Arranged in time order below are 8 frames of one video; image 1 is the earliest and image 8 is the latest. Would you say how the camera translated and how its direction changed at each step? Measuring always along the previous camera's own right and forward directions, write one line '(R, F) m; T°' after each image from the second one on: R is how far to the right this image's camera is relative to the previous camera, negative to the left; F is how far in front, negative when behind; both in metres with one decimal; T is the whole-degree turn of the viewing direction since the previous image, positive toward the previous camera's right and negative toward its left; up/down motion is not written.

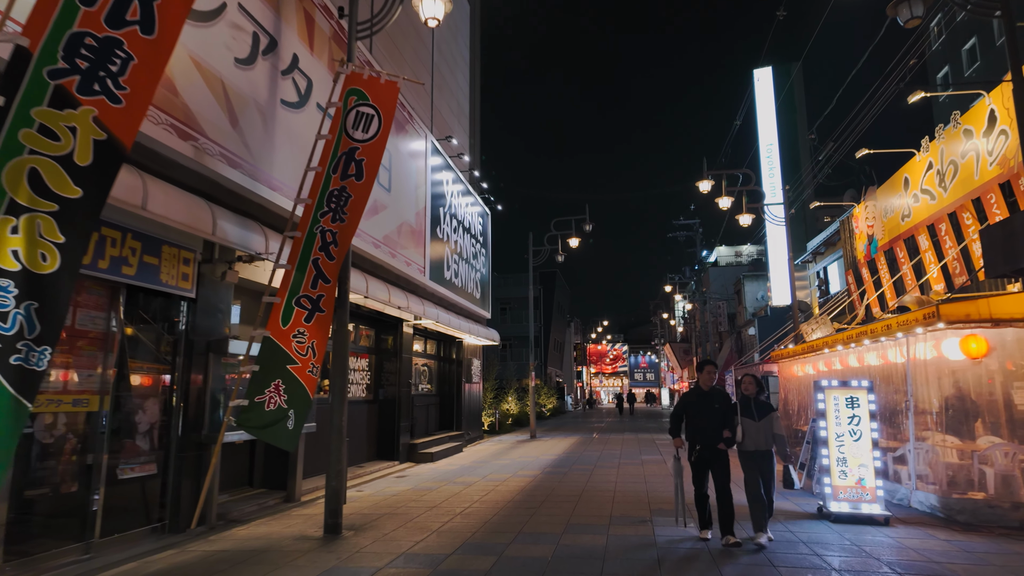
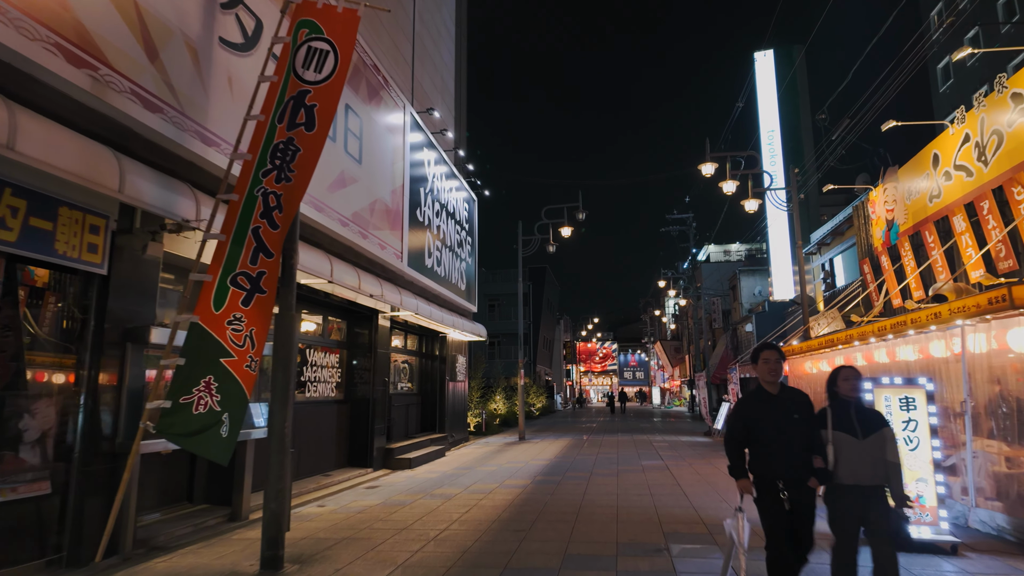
(0.0, +1.4) m; +1°
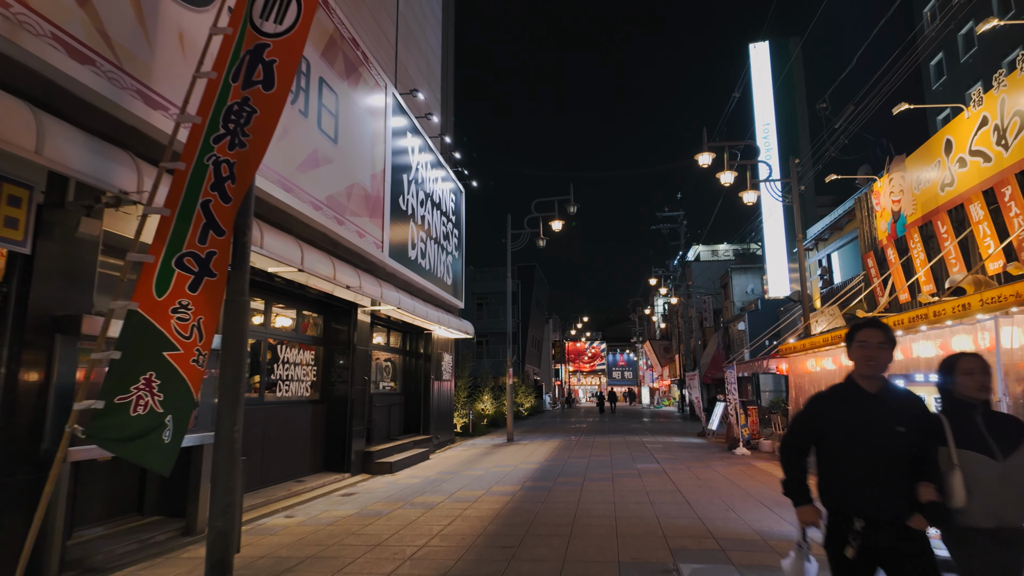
(0.0, +0.8) m; +1°
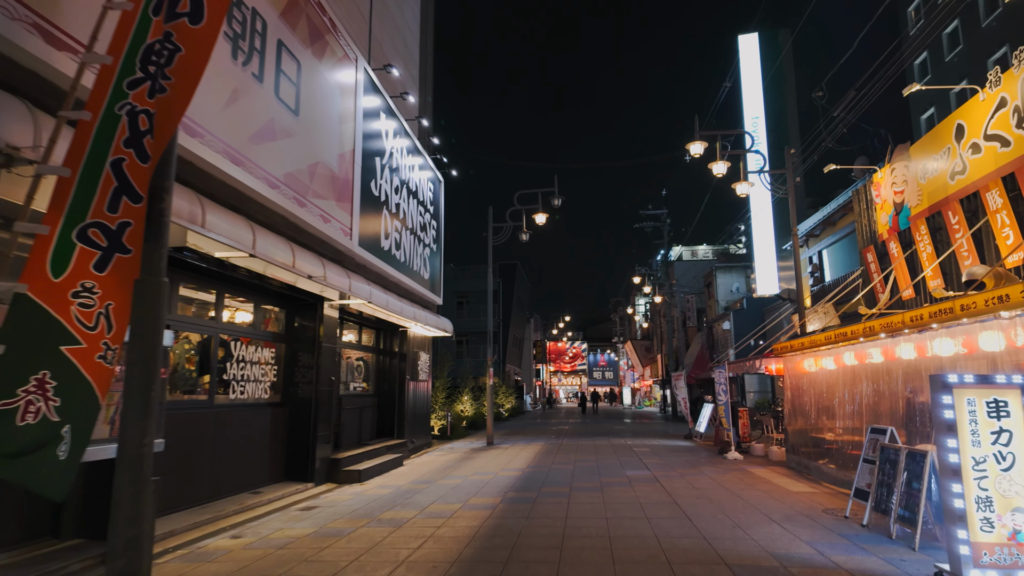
(0.0, +1.0) m; +2°
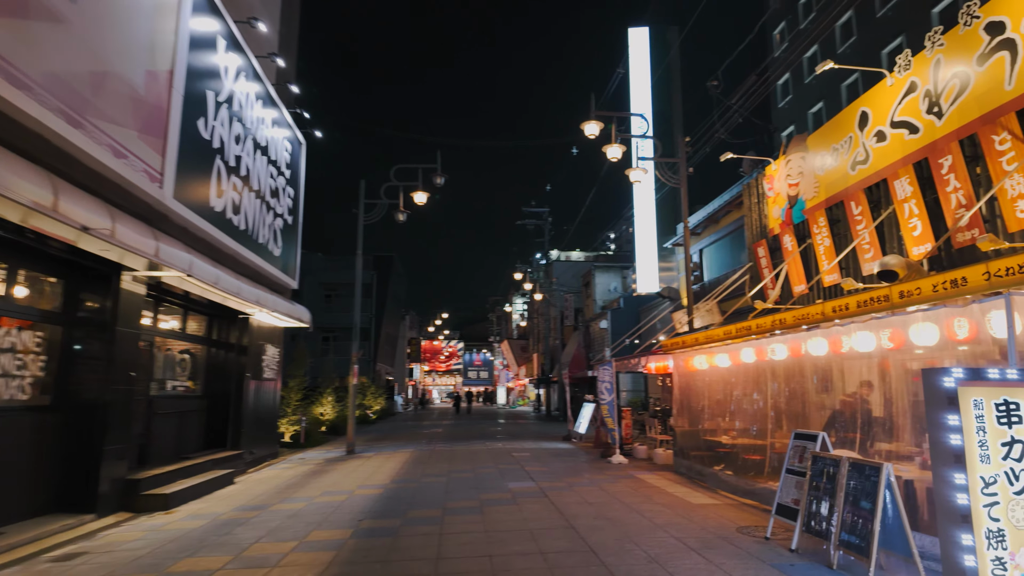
(+0.1, +1.9) m; +12°
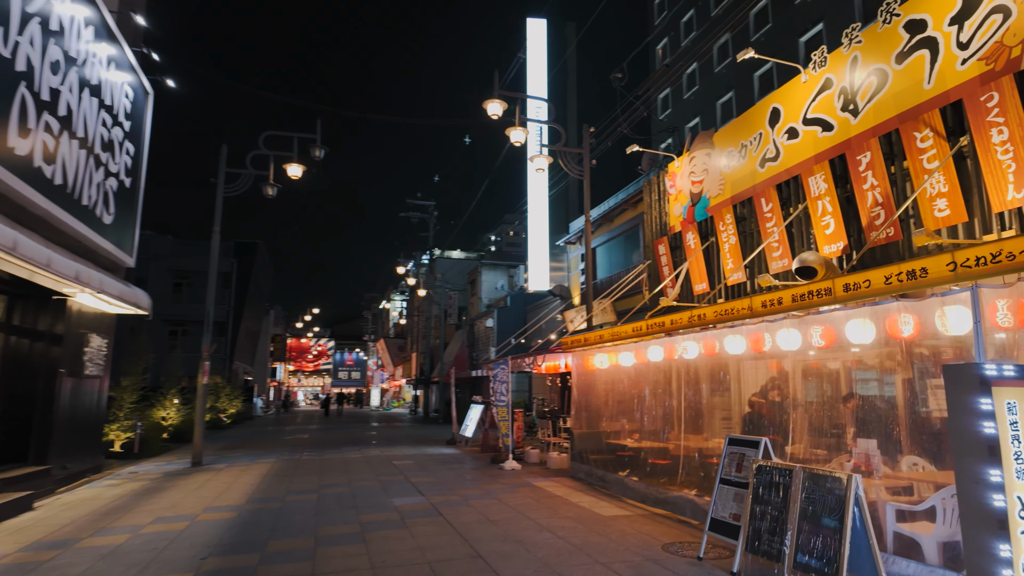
(-0.3, +1.3) m; +12°
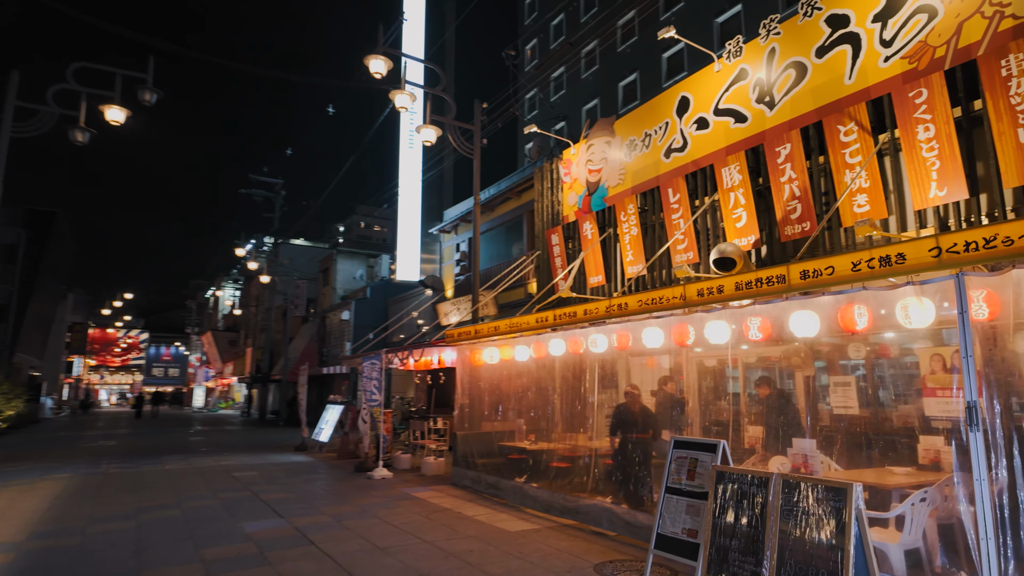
(-0.6, +1.3) m; +15°
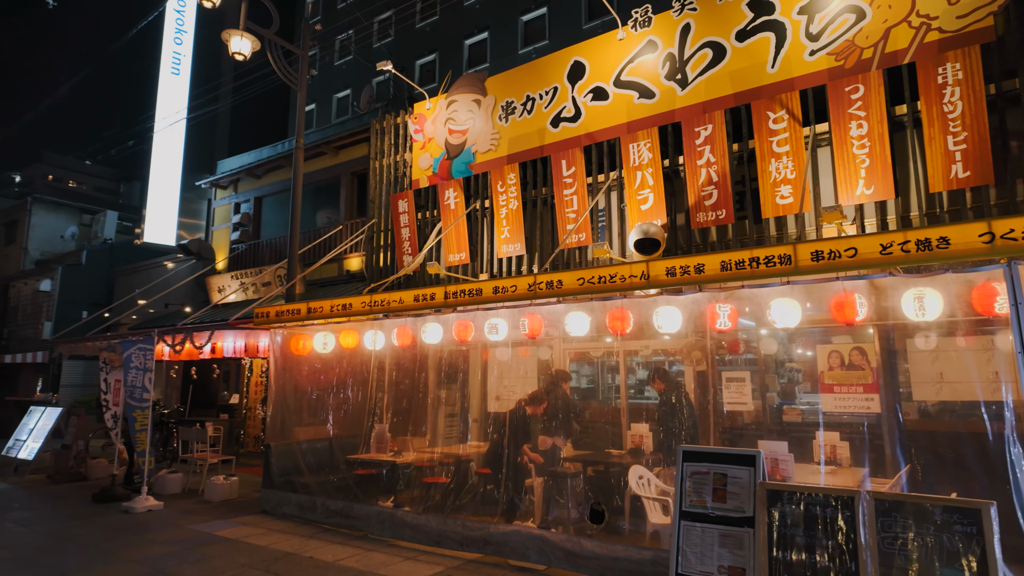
(-1.5, +2.0) m; +24°
